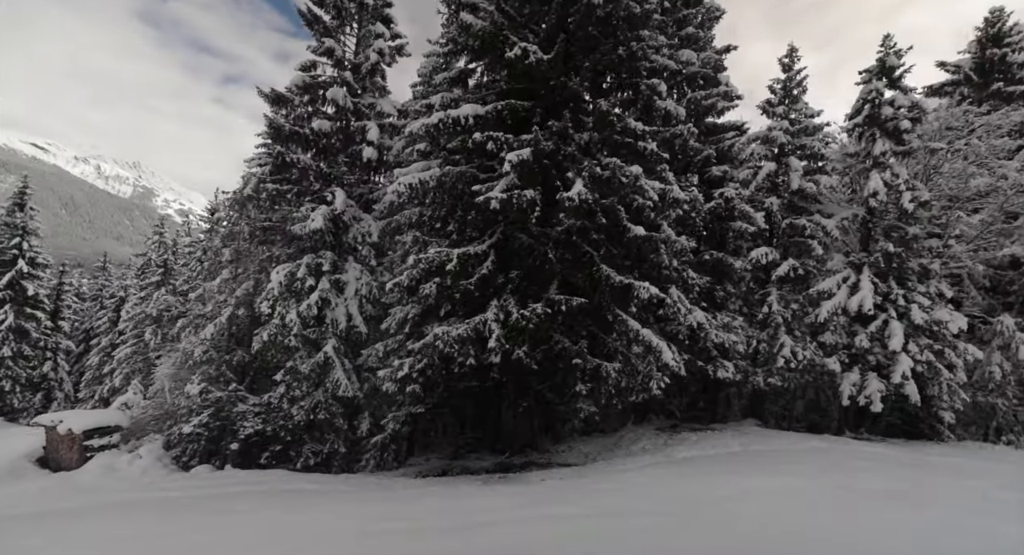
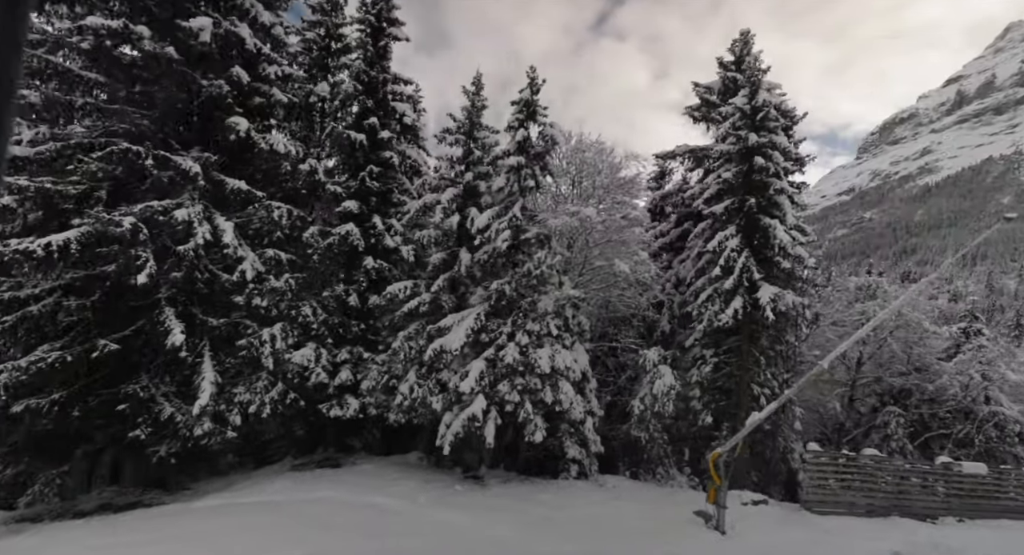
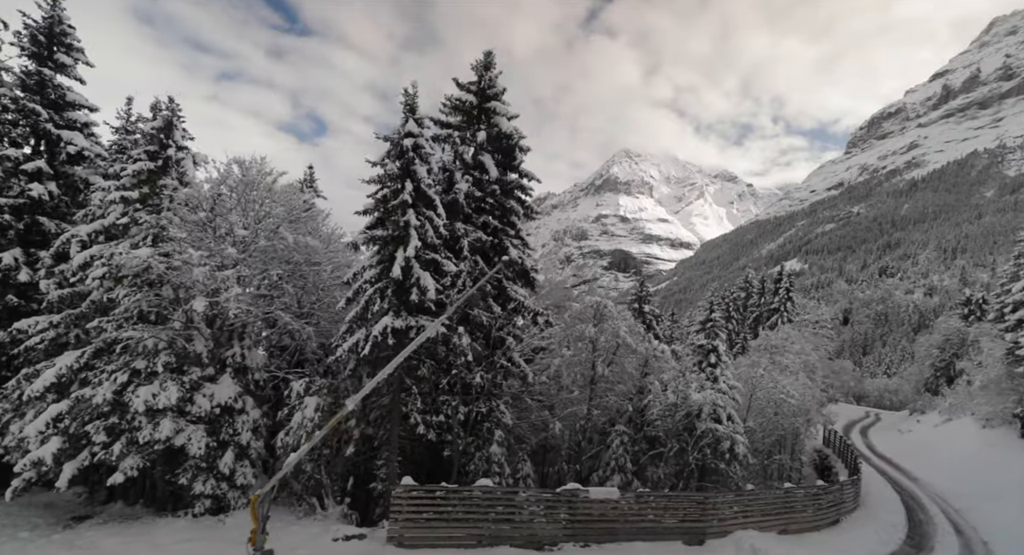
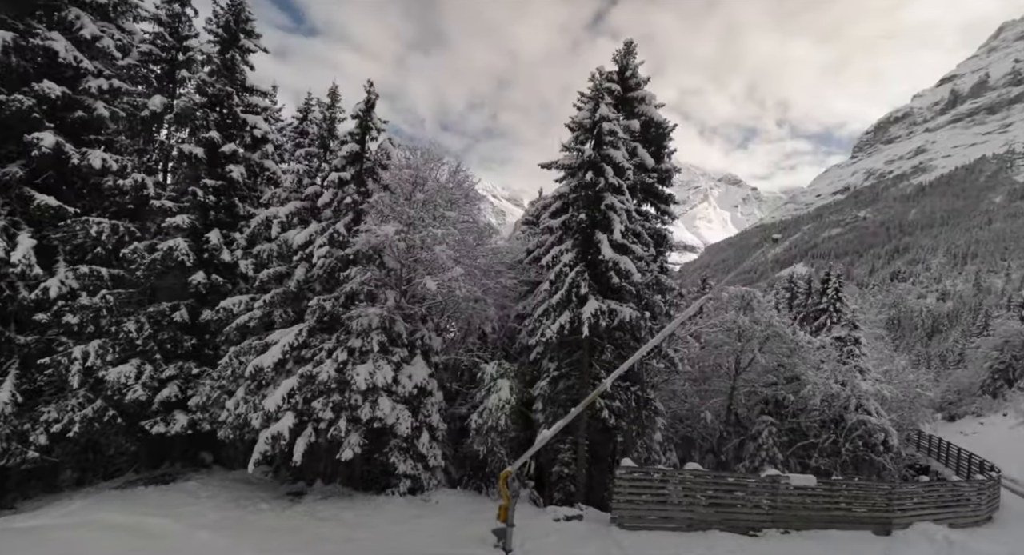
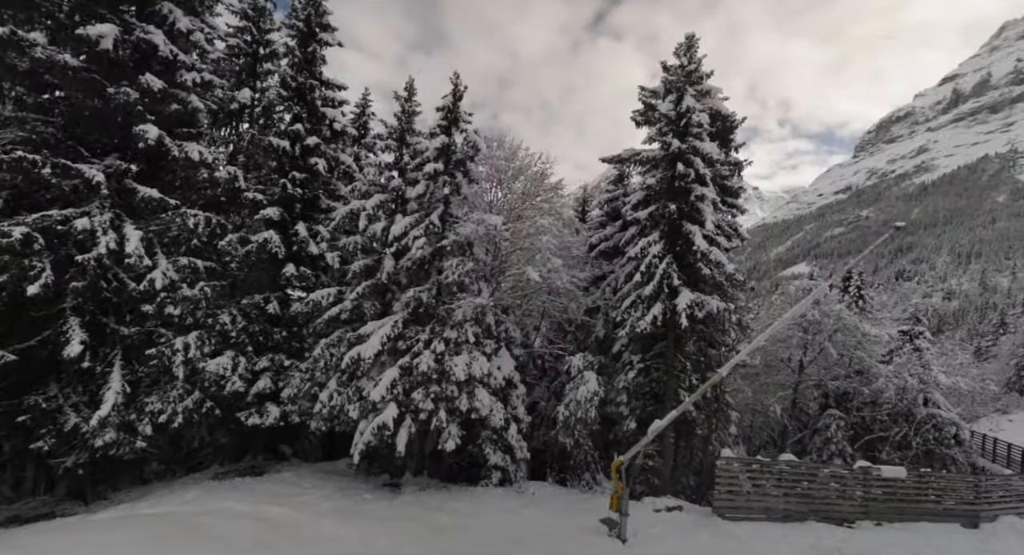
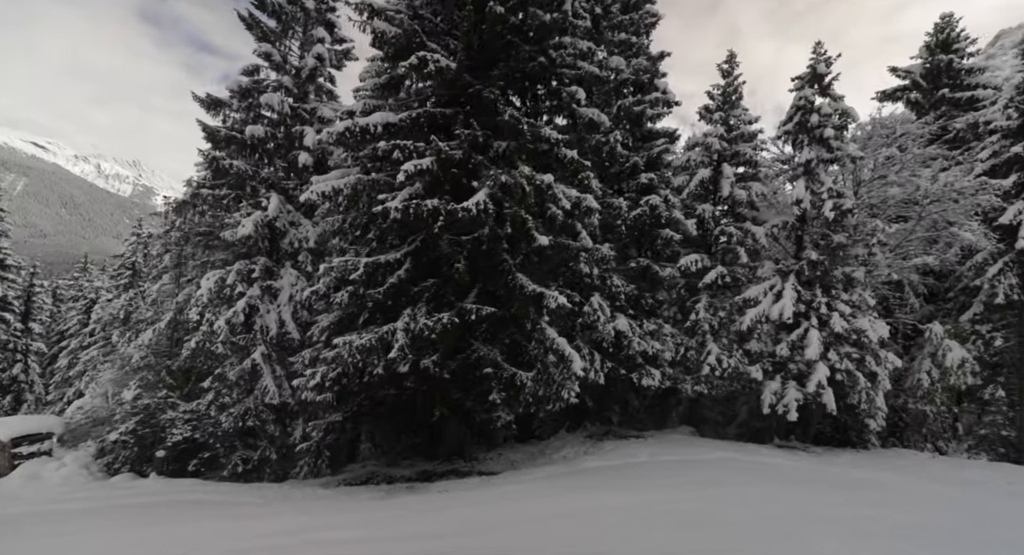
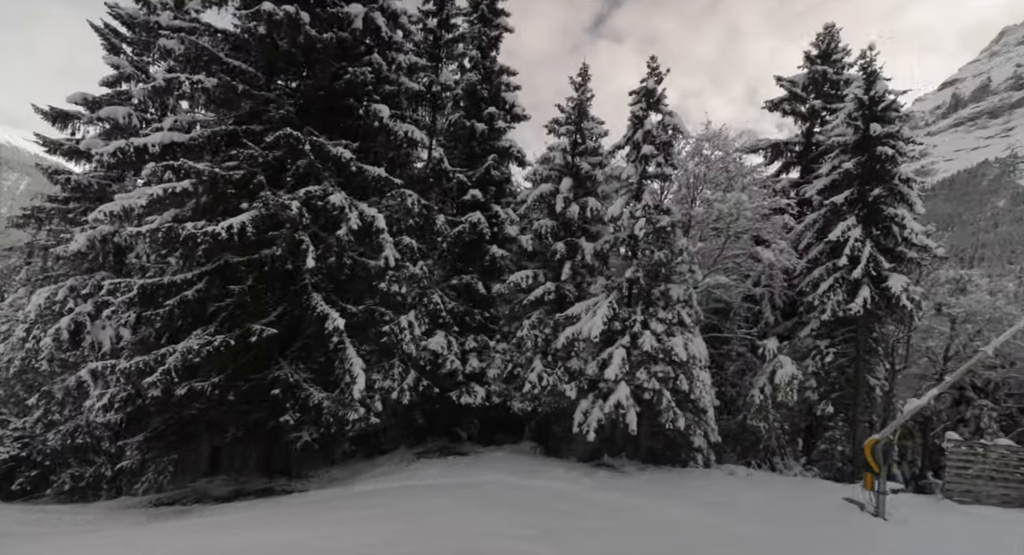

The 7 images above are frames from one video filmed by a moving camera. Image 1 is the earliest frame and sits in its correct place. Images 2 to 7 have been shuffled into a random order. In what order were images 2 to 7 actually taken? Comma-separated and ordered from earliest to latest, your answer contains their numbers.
6, 7, 2, 5, 4, 3
